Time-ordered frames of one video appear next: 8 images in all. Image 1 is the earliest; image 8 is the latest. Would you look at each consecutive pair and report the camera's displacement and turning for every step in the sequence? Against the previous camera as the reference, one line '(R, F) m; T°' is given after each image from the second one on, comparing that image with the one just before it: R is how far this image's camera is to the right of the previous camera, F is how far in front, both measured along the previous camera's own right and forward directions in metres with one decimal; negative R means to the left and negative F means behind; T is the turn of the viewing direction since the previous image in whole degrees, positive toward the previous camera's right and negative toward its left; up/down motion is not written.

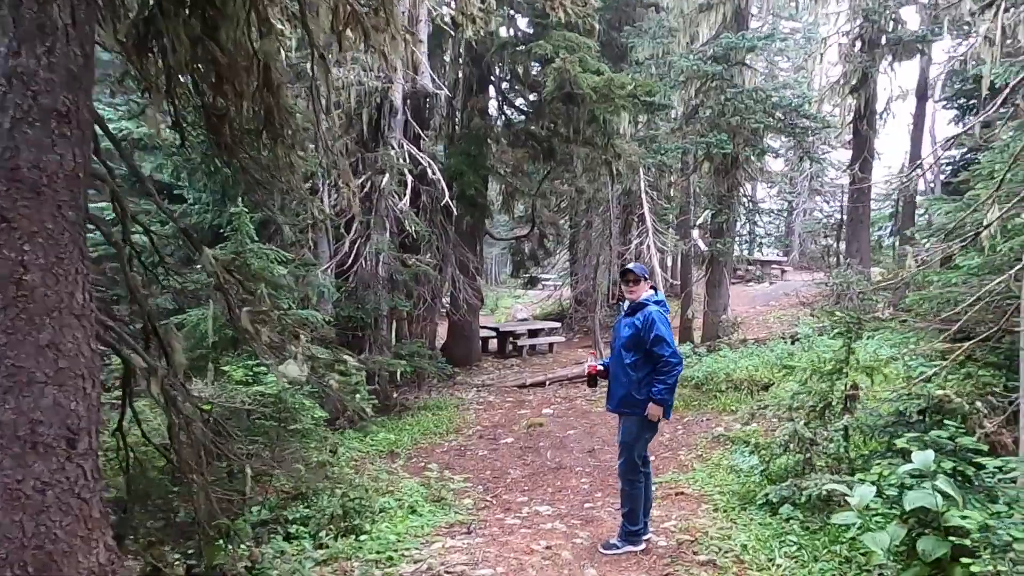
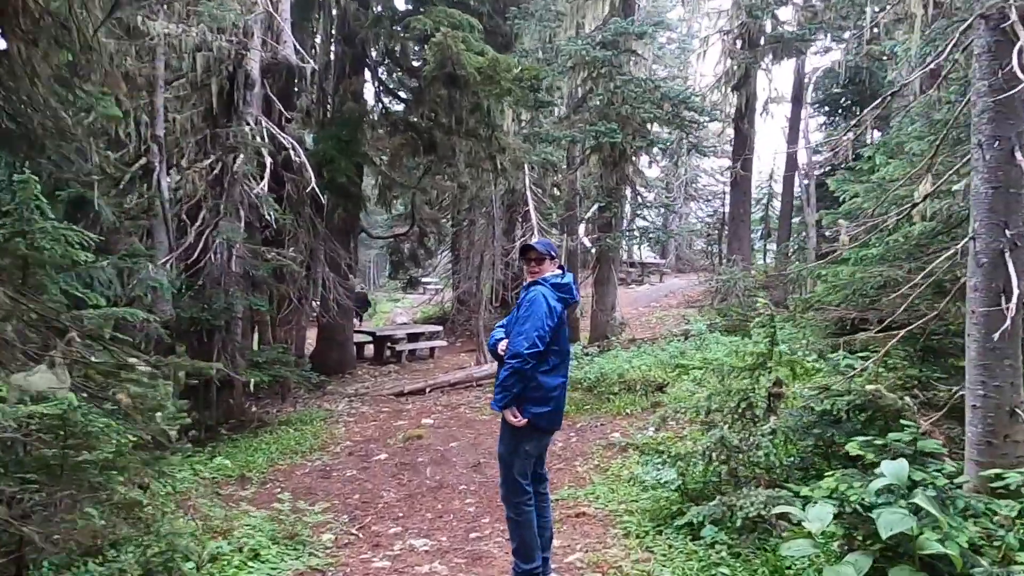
(+0.1, +0.9) m; +10°
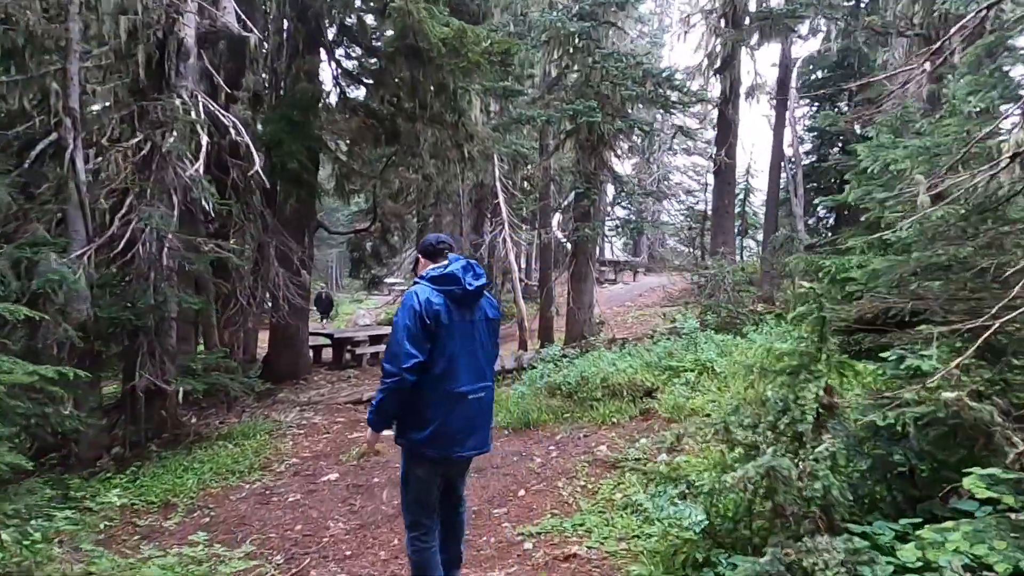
(0.0, +1.0) m; +3°
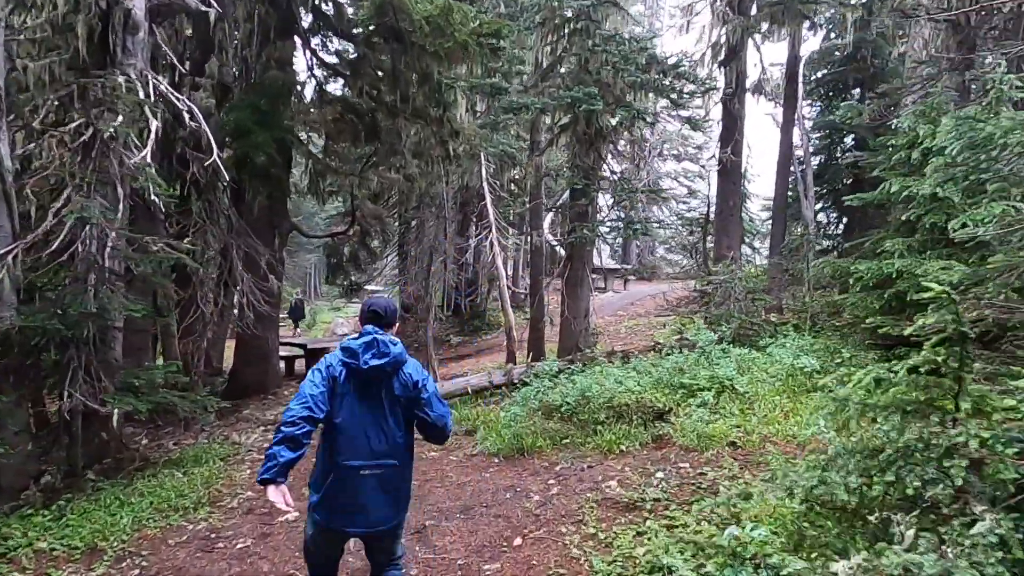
(-0.1, +1.0) m; +1°
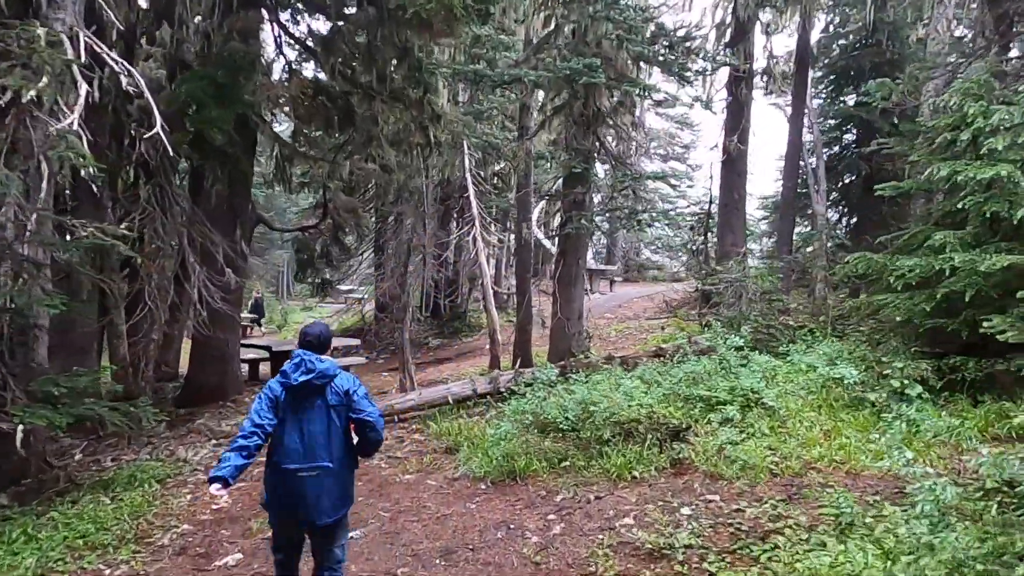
(-0.1, +1.0) m; +2°
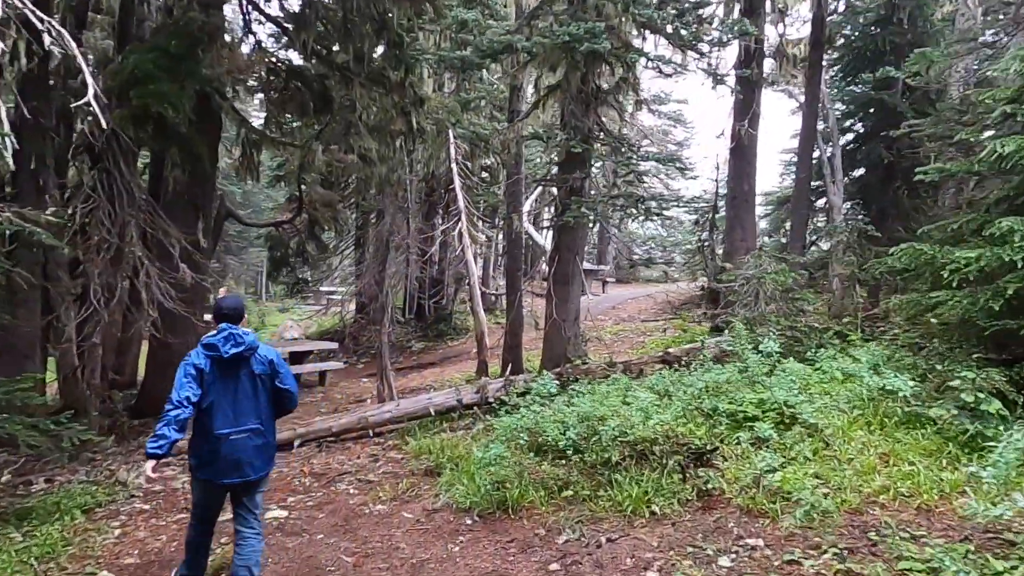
(0.0, +0.9) m; +1°
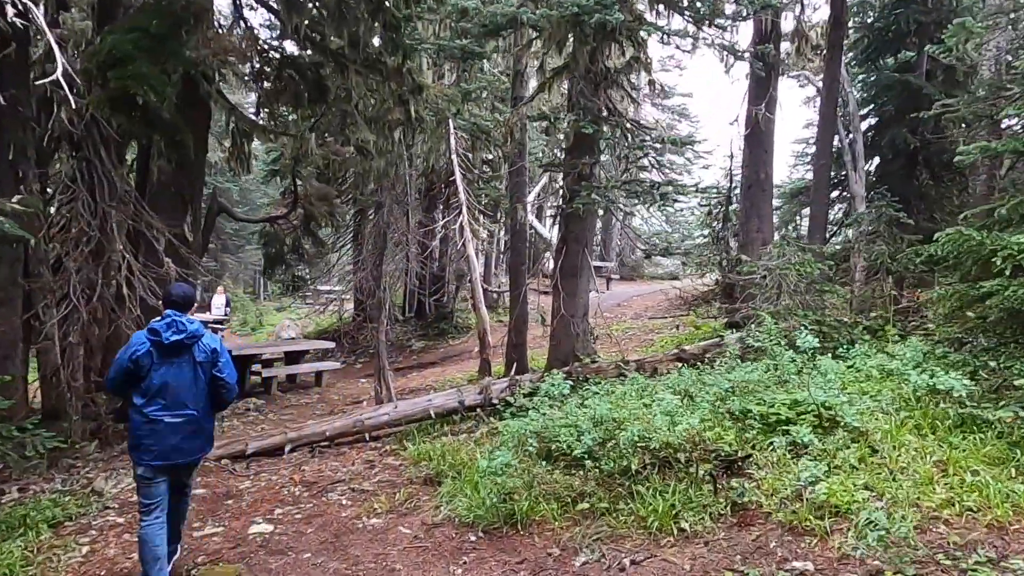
(0.0, +0.5) m; 0°
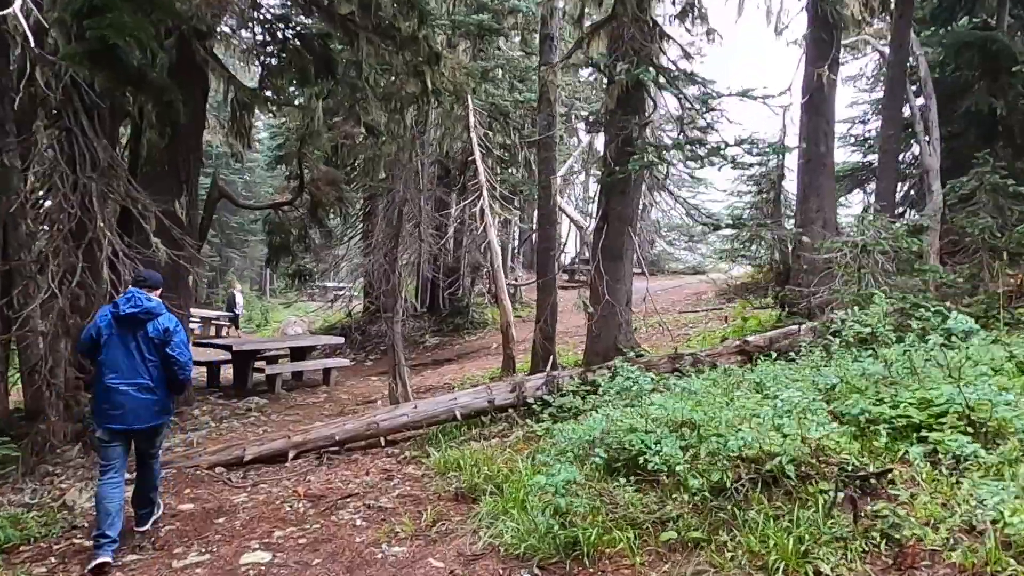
(-0.3, +0.9) m; -1°
